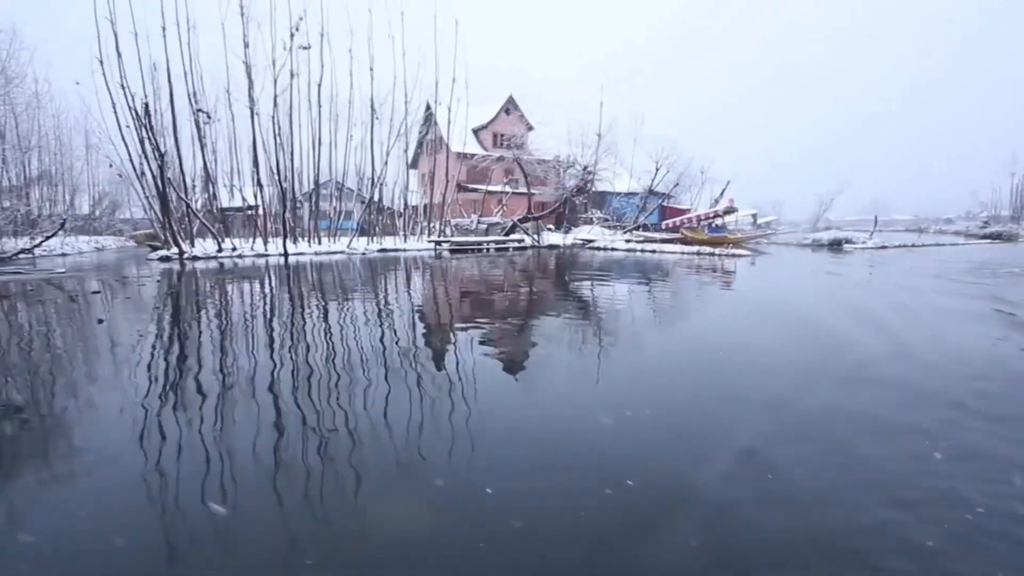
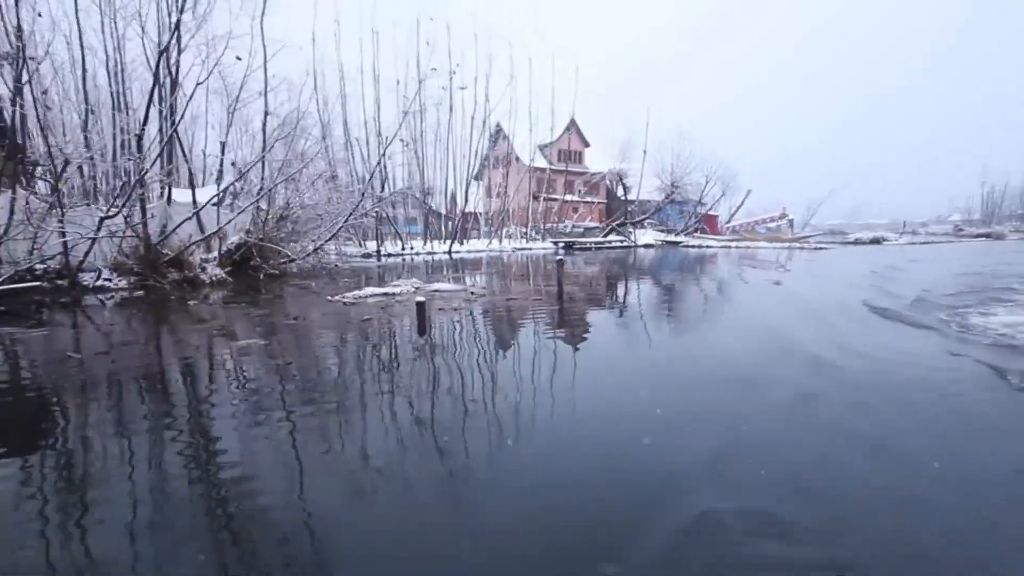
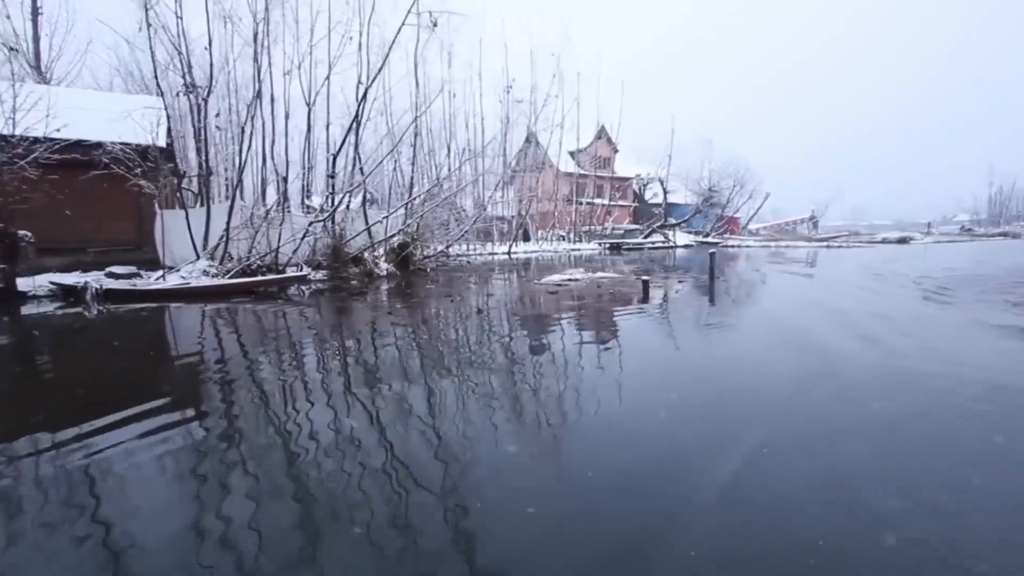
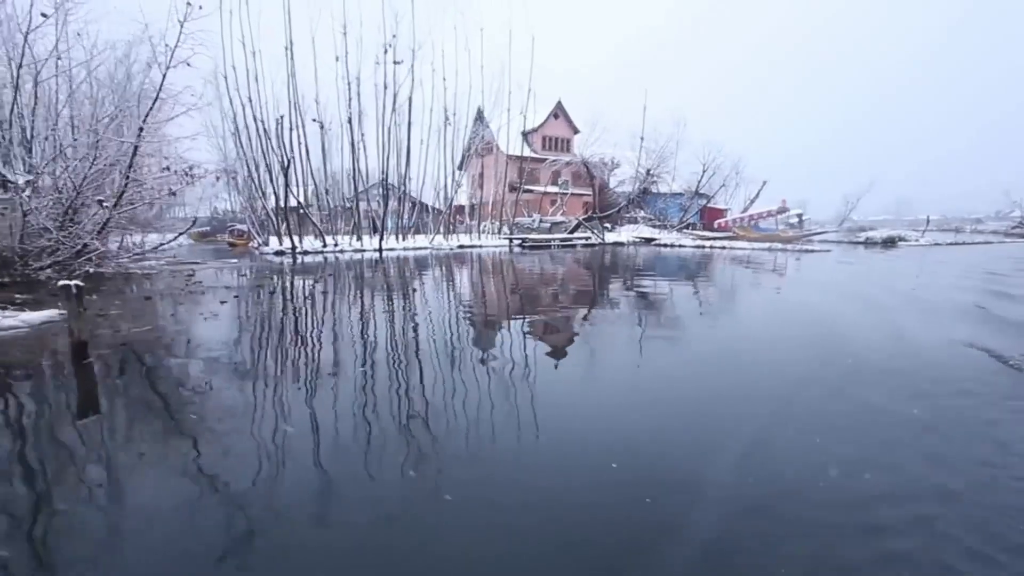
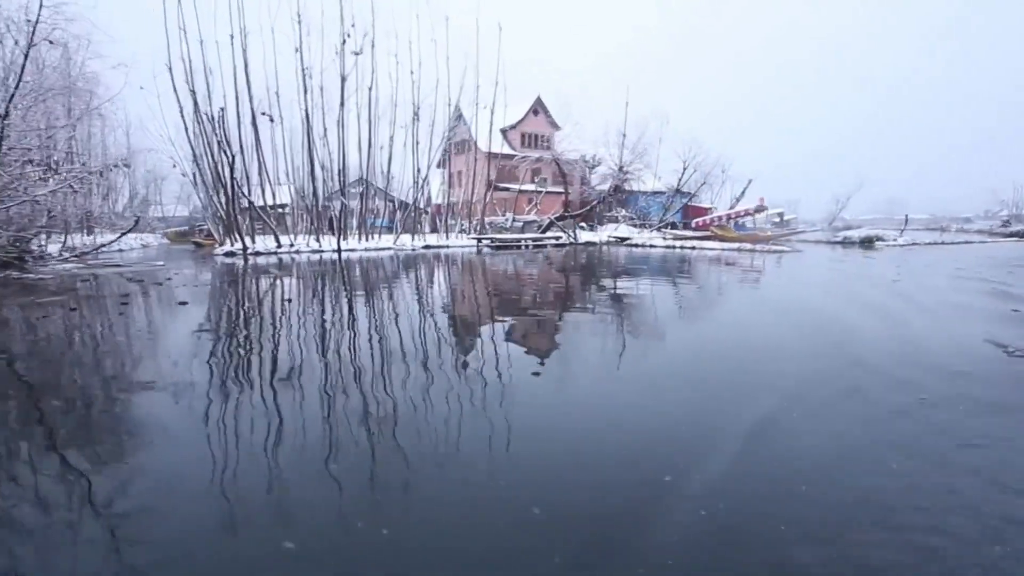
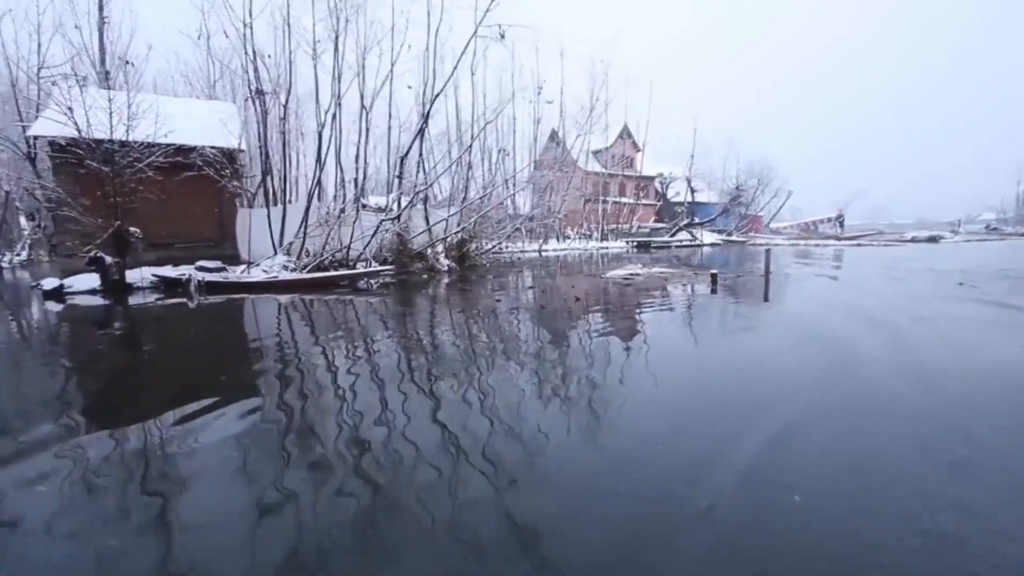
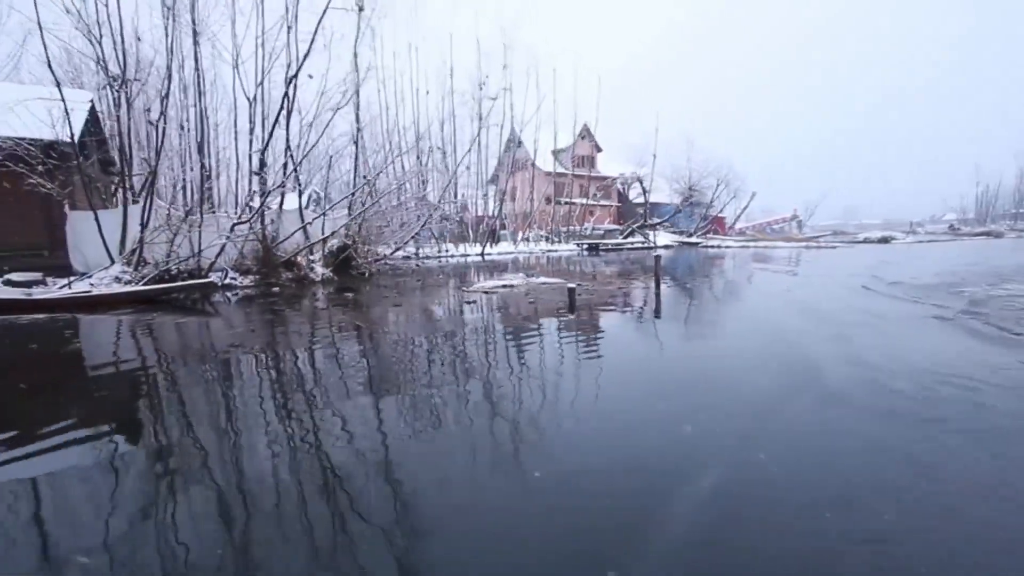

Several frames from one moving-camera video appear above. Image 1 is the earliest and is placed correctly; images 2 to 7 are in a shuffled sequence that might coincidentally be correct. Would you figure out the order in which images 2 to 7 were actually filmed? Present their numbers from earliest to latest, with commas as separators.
5, 4, 2, 7, 3, 6
